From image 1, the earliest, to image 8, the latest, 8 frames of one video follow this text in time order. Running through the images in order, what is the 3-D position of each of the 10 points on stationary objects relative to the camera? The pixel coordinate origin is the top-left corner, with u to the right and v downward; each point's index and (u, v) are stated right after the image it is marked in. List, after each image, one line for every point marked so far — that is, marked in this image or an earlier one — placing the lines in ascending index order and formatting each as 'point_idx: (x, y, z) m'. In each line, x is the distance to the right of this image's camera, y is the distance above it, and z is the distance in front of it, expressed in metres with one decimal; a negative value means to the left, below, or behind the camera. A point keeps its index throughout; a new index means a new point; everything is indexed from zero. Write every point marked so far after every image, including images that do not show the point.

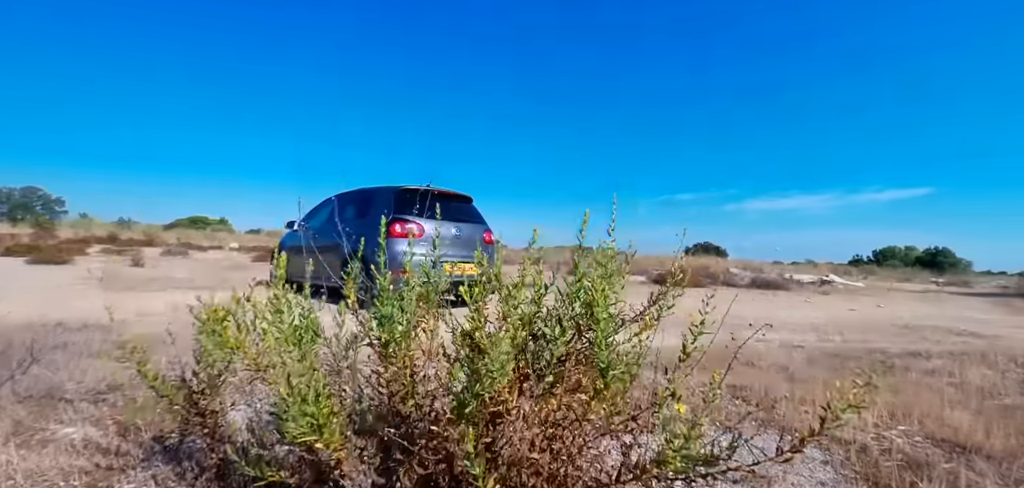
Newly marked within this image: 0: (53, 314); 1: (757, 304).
0: (-4.8, -0.6, +4.7) m
1: (+4.0, -1.2, +7.6) m
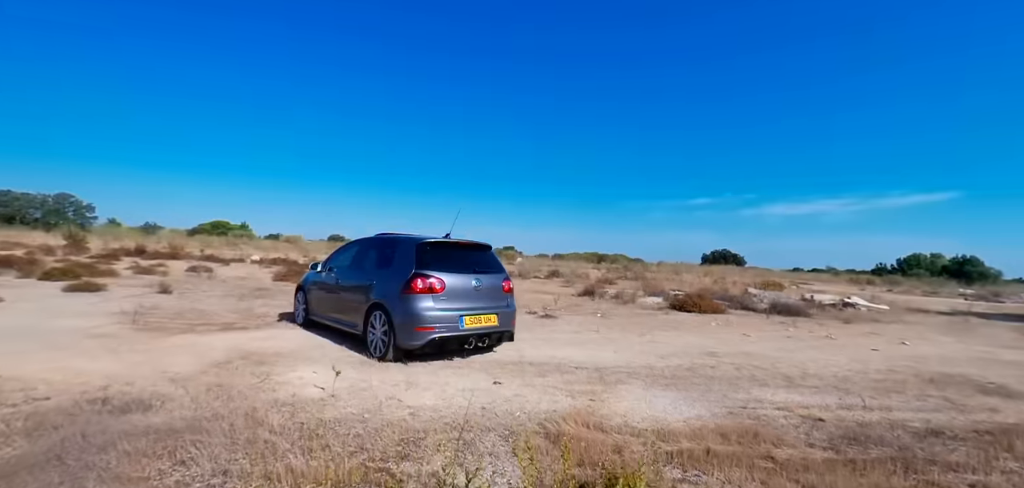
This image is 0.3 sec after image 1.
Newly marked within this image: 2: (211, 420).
0: (-4.5, -1.3, +5.0) m
1: (+4.3, -1.8, +7.5) m
2: (-2.3, -1.3, +3.5) m
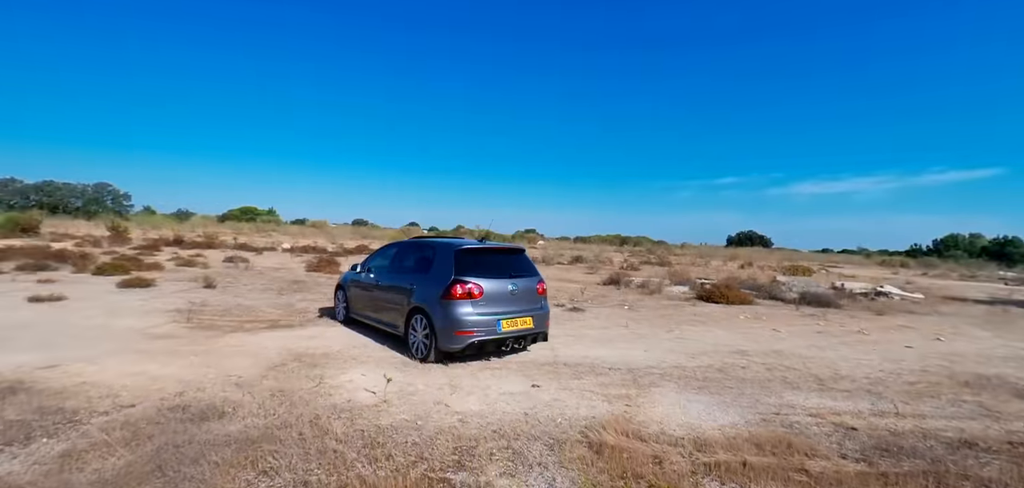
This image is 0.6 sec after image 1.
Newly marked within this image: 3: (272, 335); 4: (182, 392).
0: (-4.1, -1.4, +5.4) m
1: (+4.8, -1.7, +7.6) m
2: (-1.9, -1.5, +3.8) m
3: (-3.8, -1.4, +7.2) m
4: (-3.2, -1.5, +4.5) m
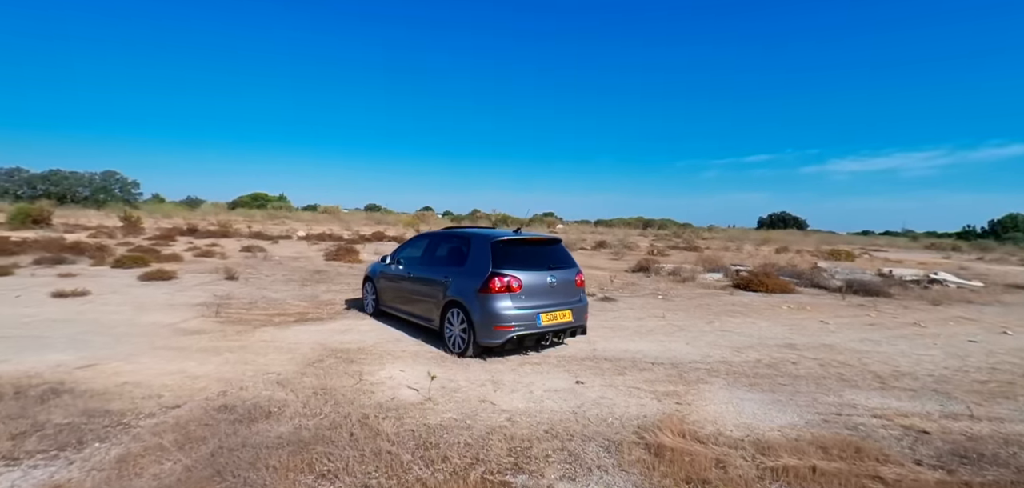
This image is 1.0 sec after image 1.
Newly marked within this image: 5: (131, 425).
0: (-3.7, -1.4, +5.4) m
1: (+5.3, -1.6, +7.4) m
2: (-1.5, -1.5, +3.7) m
3: (-3.3, -1.3, +7.2) m
4: (-2.8, -1.4, +4.5) m
5: (-3.0, -1.5, +3.7) m
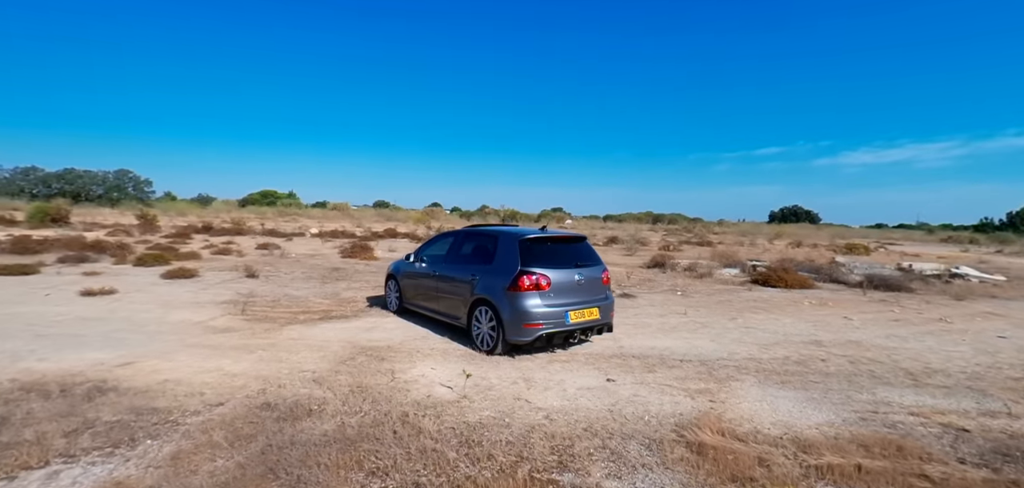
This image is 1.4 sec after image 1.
0: (-3.3, -1.4, +5.4) m
1: (+5.7, -1.5, +7.4) m
2: (-1.1, -1.5, +3.8) m
3: (-2.9, -1.3, +7.3) m
4: (-2.4, -1.4, +4.5) m
5: (-2.7, -1.5, +3.8) m
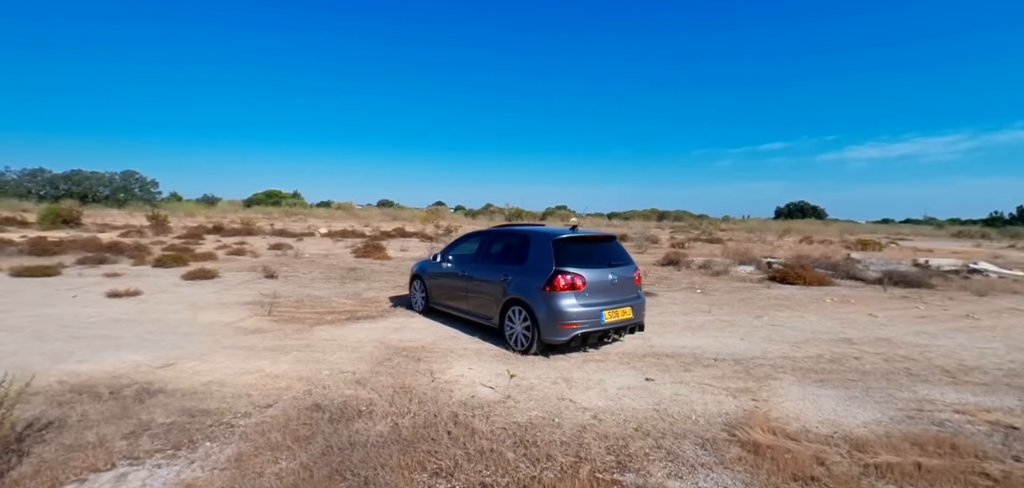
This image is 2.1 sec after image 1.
0: (-2.9, -1.4, +5.5) m
1: (+6.2, -1.5, +7.4) m
2: (-0.7, -1.5, +3.8) m
3: (-2.4, -1.3, +7.3) m
4: (-2.0, -1.5, +4.5) m
5: (-2.3, -1.5, +3.8) m
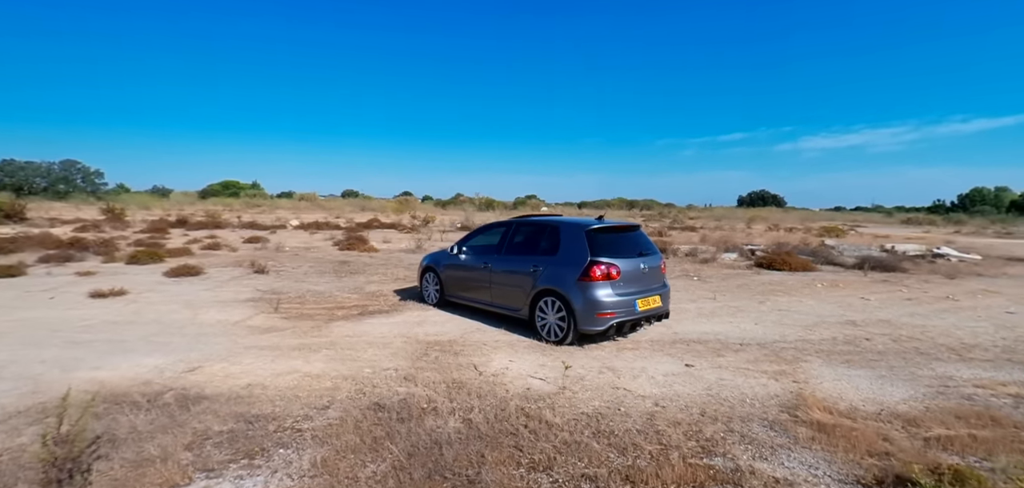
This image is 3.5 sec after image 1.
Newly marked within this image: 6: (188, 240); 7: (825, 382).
0: (-2.4, -1.3, +5.3) m
1: (+6.5, -1.2, +7.8) m
2: (-0.1, -1.5, +3.8) m
3: (-2.1, -1.2, +7.1) m
4: (-1.4, -1.4, +4.4) m
5: (-1.7, -1.5, +3.6) m
6: (-12.0, +0.1, +17.1) m
7: (+3.3, -1.5, +4.9) m
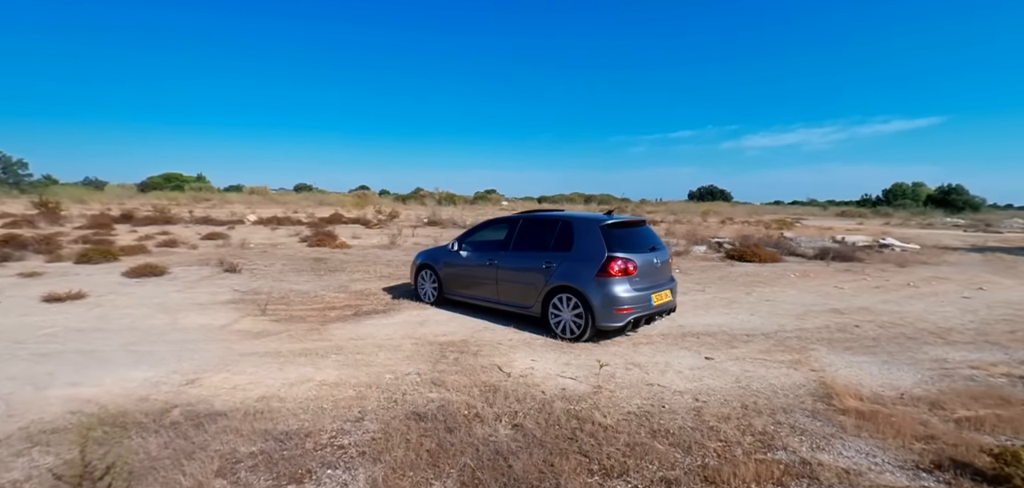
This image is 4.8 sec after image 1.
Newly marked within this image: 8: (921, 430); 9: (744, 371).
0: (-2.1, -1.3, +4.9) m
1: (+6.5, -1.1, +8.3) m
2: (+0.3, -1.4, +3.6) m
3: (-2.0, -1.2, +6.7) m
4: (-1.1, -1.4, +4.1) m
5: (-1.2, -1.4, +3.3) m
6: (-12.8, +0.2, +15.7) m
7: (+3.6, -1.4, +5.1) m
8: (+3.1, -1.5, +3.6) m
9: (+2.5, -1.4, +5.0) m
